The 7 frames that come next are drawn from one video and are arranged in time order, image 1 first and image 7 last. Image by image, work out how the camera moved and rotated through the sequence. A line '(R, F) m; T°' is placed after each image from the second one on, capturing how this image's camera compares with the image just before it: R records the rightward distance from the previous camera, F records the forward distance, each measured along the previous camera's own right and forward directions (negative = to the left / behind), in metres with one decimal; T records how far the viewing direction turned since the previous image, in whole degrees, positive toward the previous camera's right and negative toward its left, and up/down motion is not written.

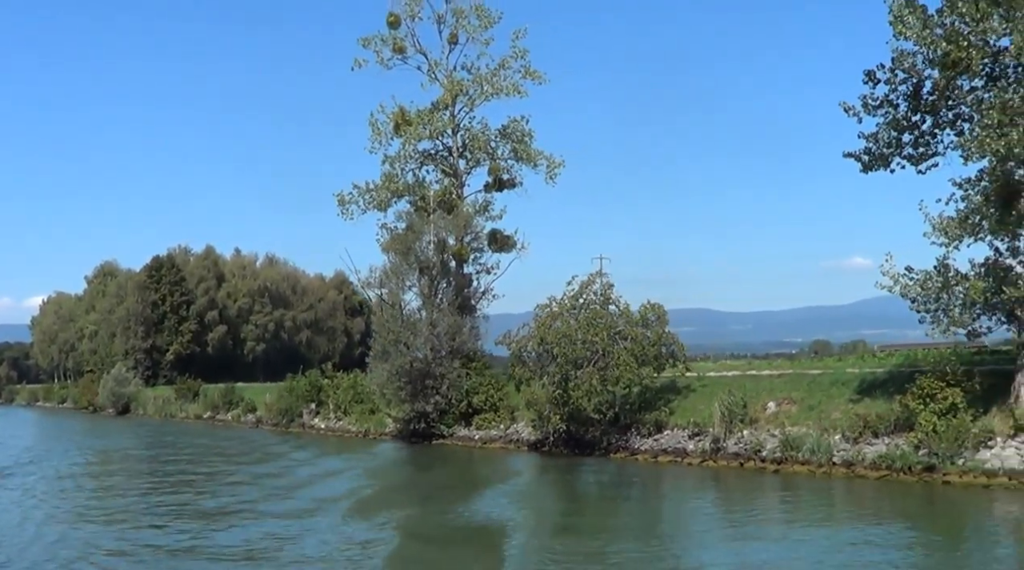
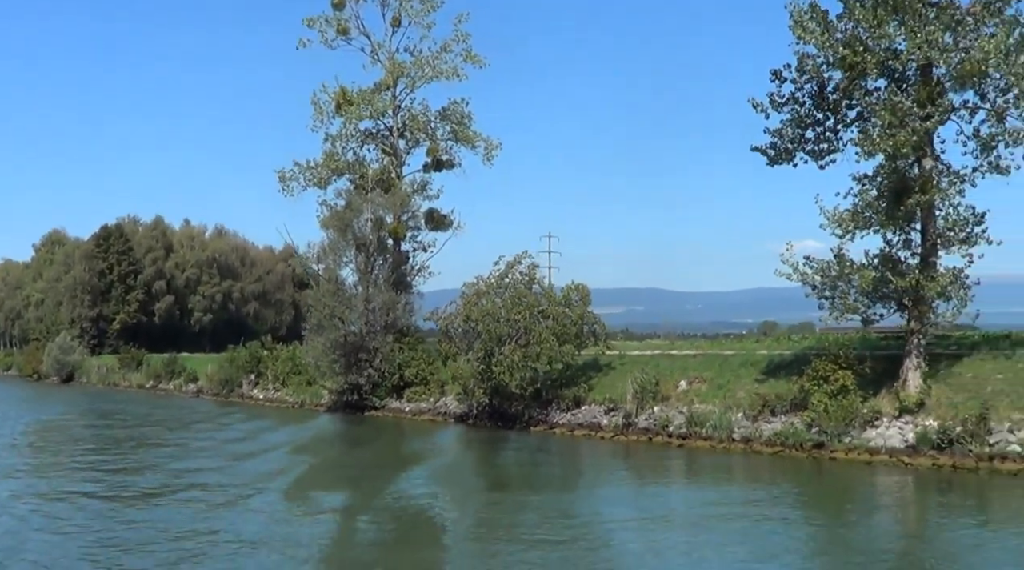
(+1.1, -1.2) m; +2°
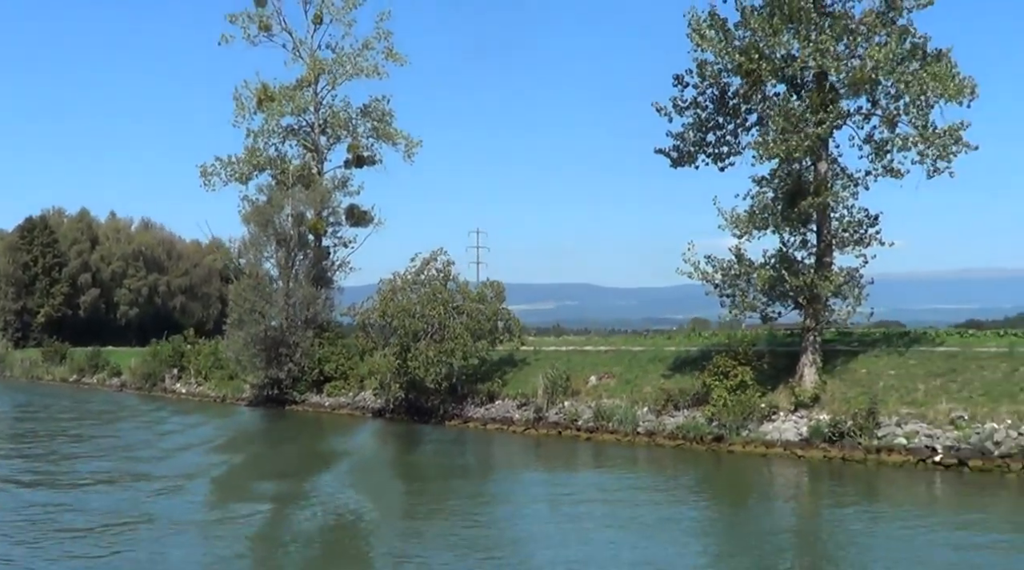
(+0.9, -0.4) m; +3°
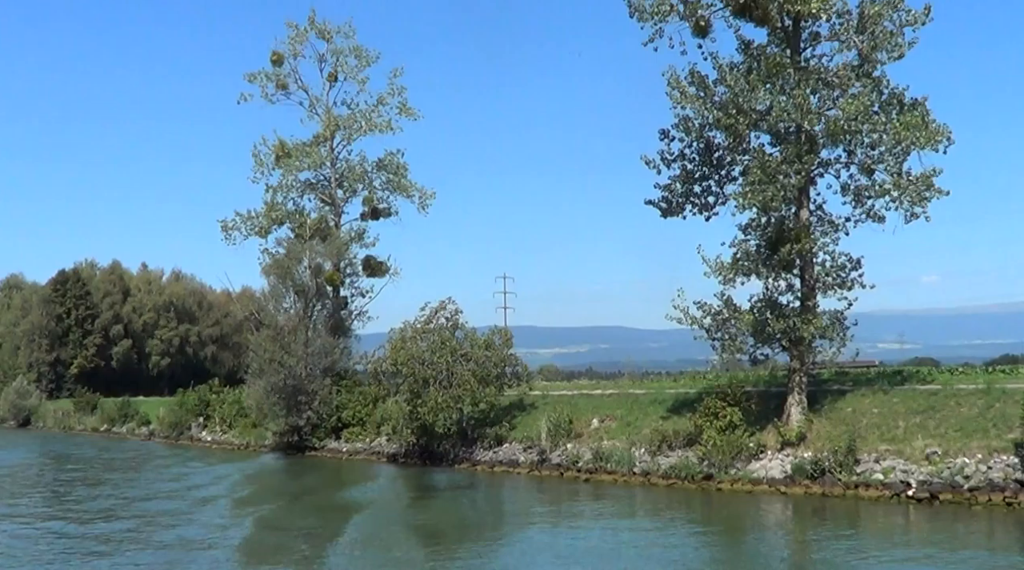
(+1.0, -1.6) m; -2°
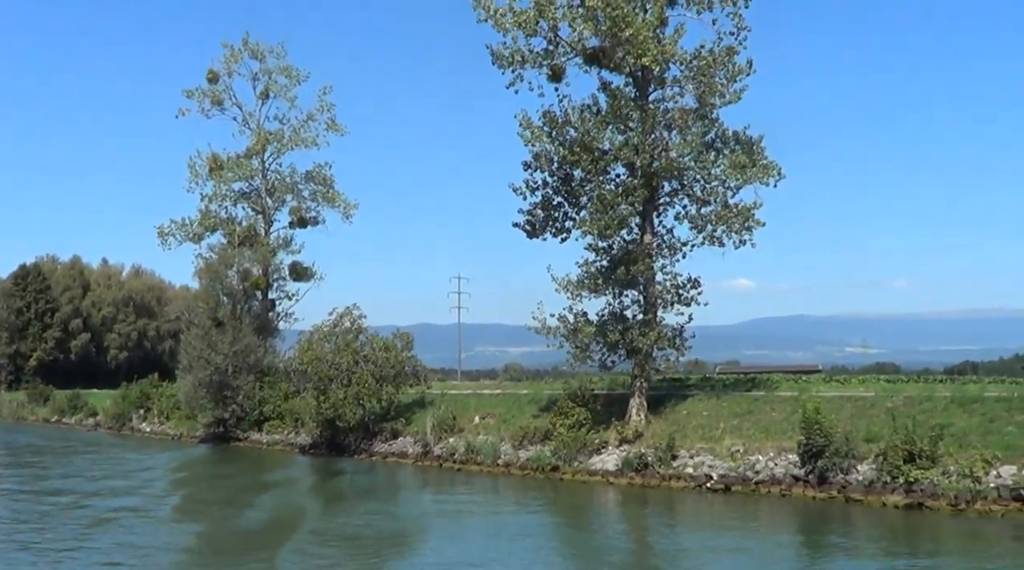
(+3.5, -3.9) m; +1°
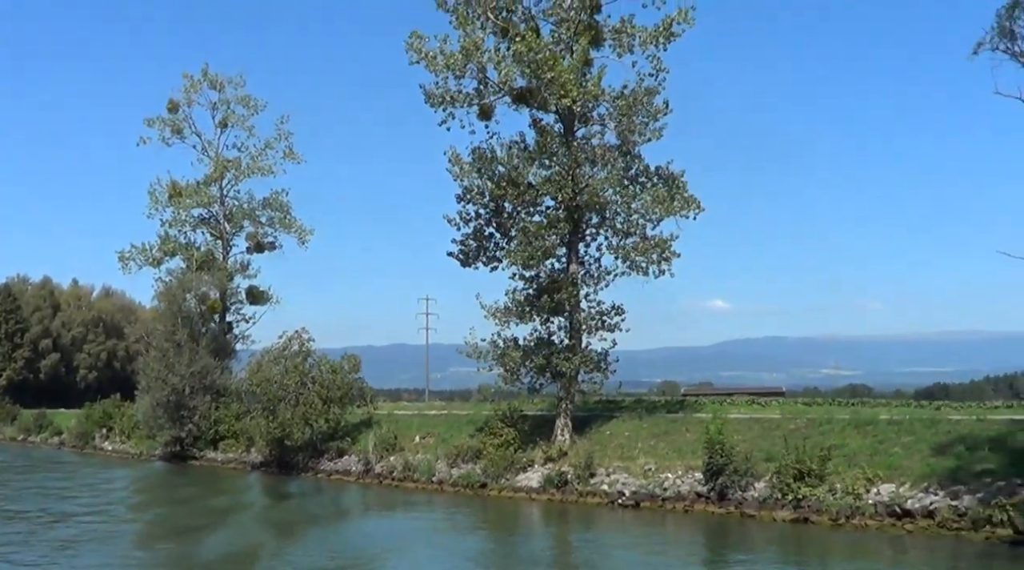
(+1.8, -1.9) m; +1°
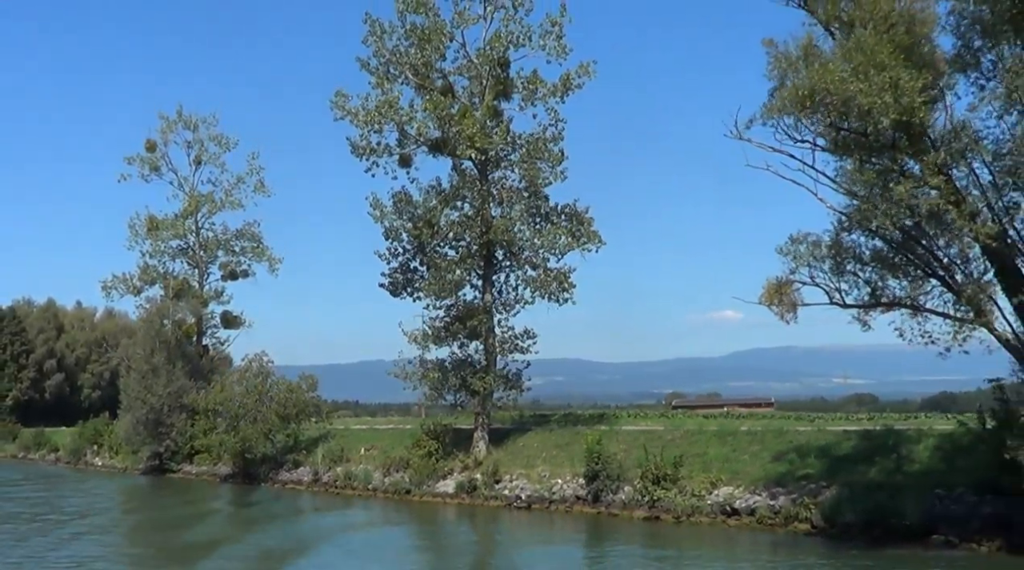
(+3.9, -4.2) m; -1°
